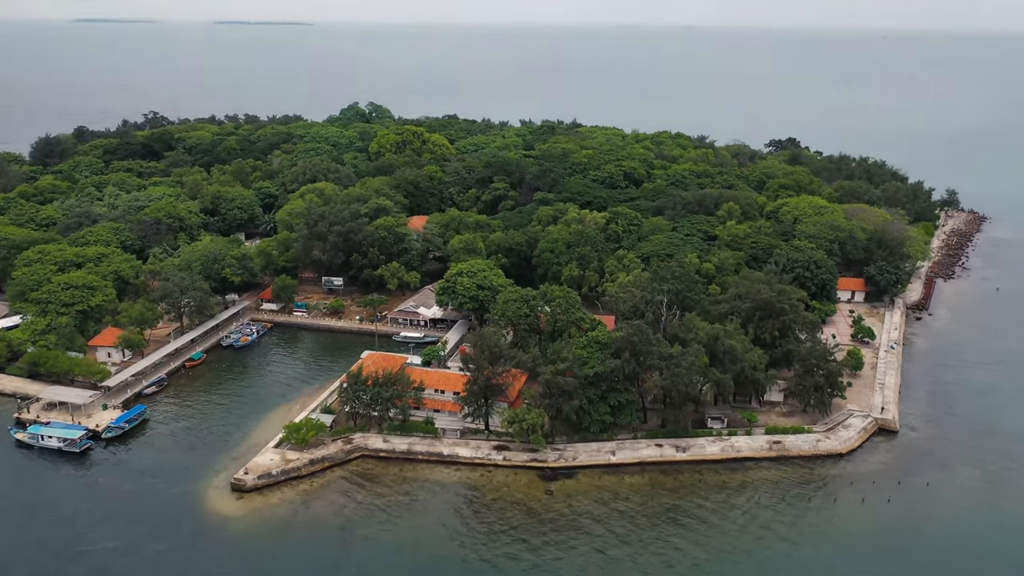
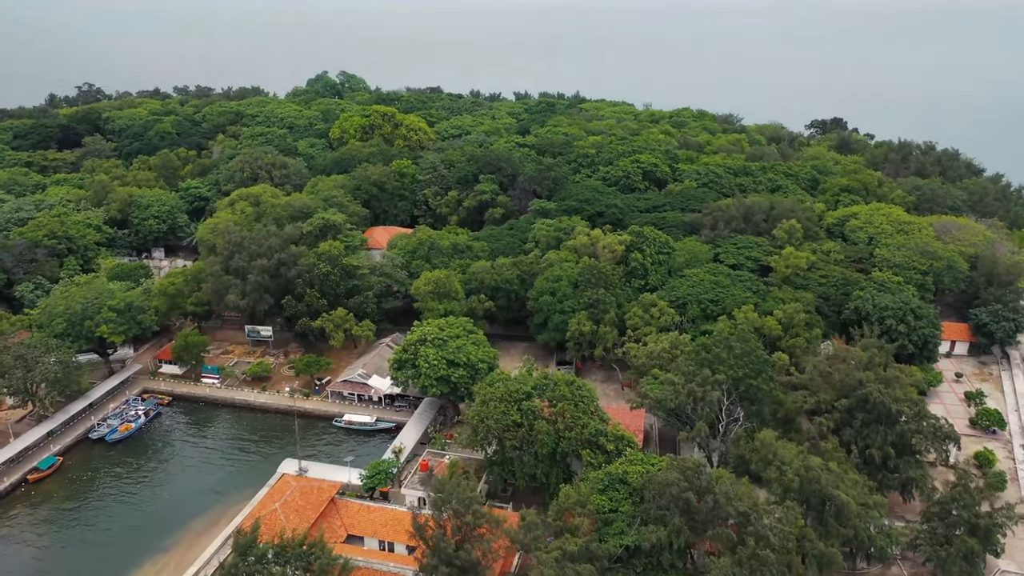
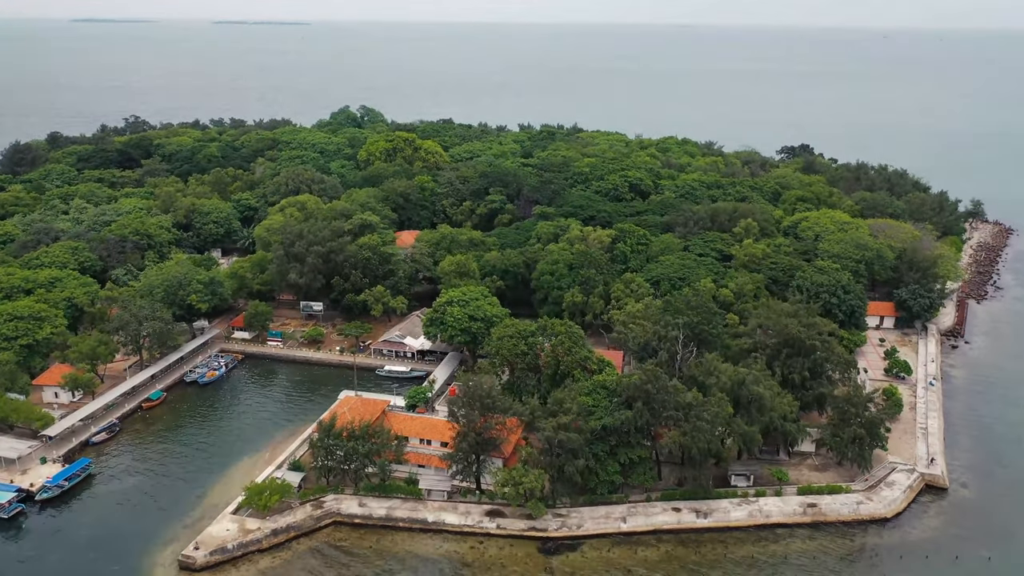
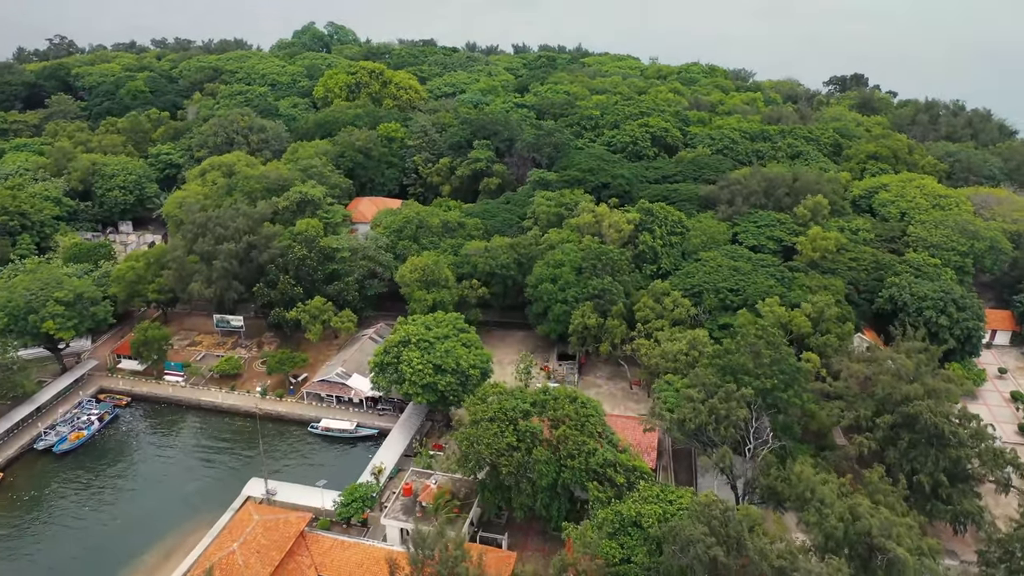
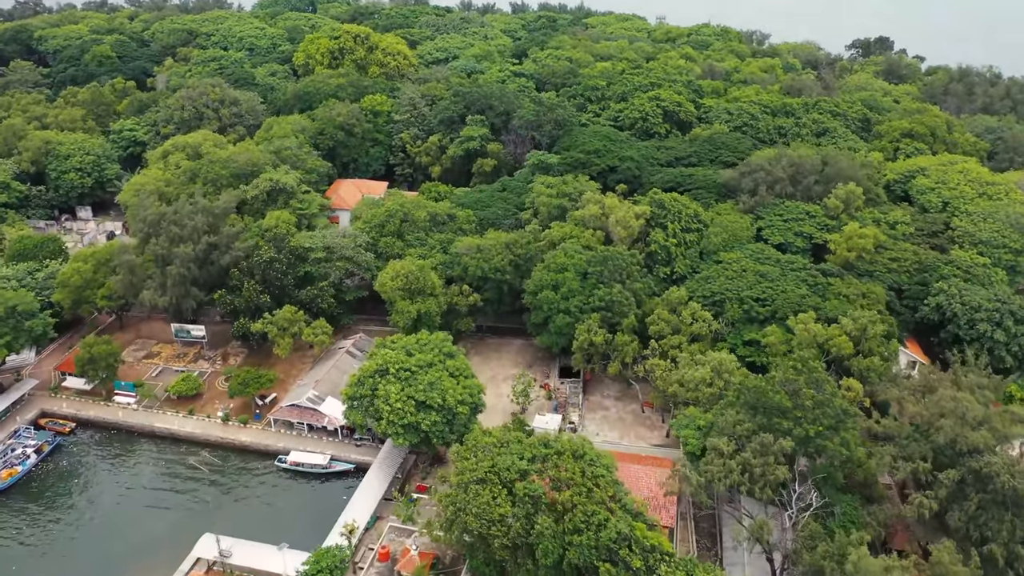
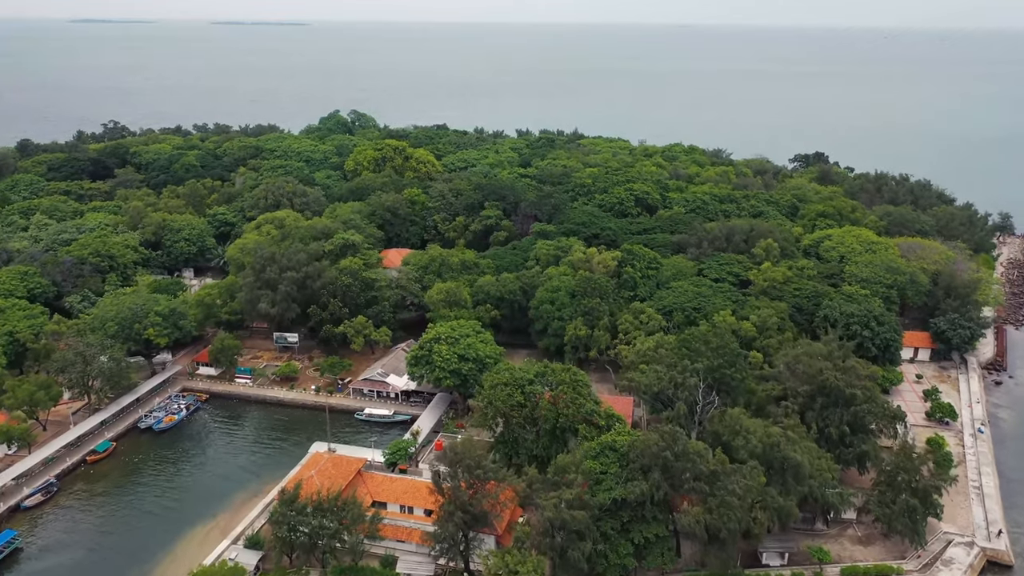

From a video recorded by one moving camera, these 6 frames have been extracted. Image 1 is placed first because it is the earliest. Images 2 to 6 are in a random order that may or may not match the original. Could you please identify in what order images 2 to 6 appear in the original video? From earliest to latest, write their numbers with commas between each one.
3, 6, 2, 4, 5
